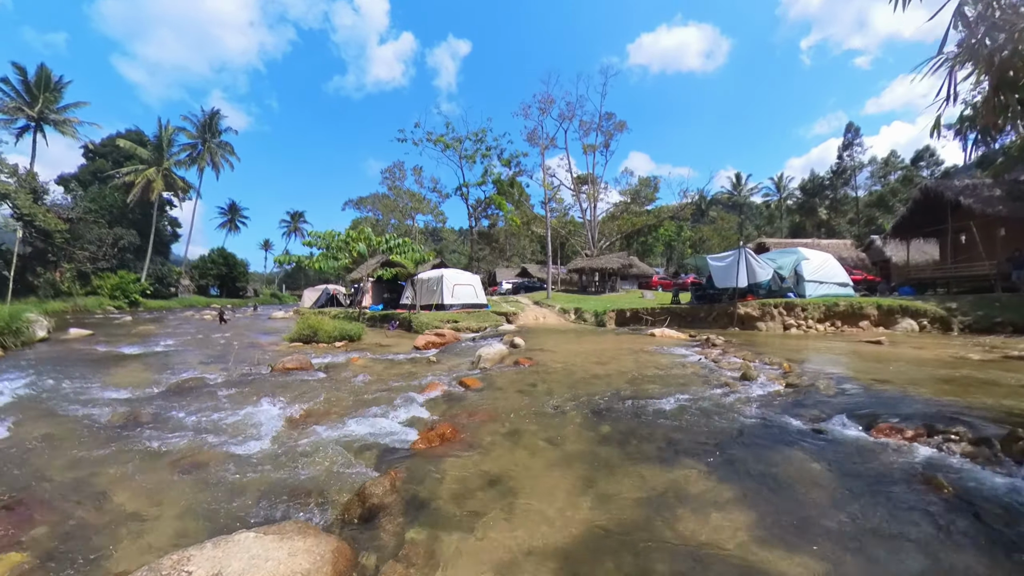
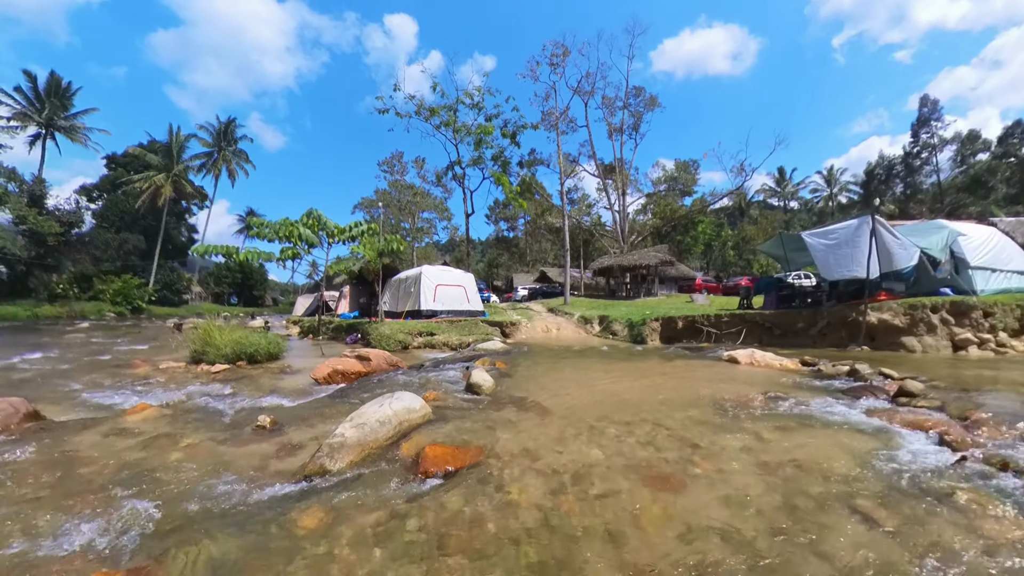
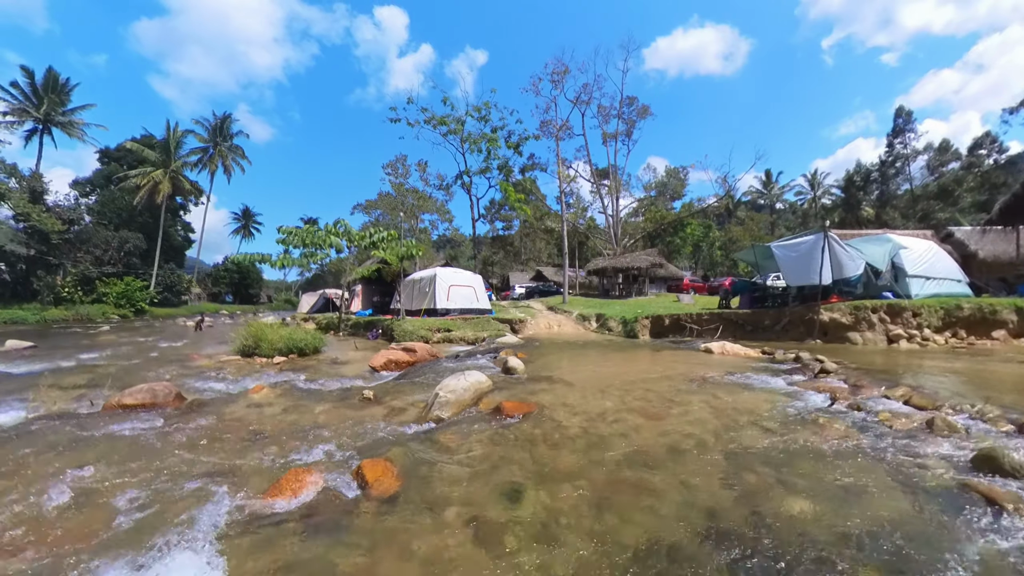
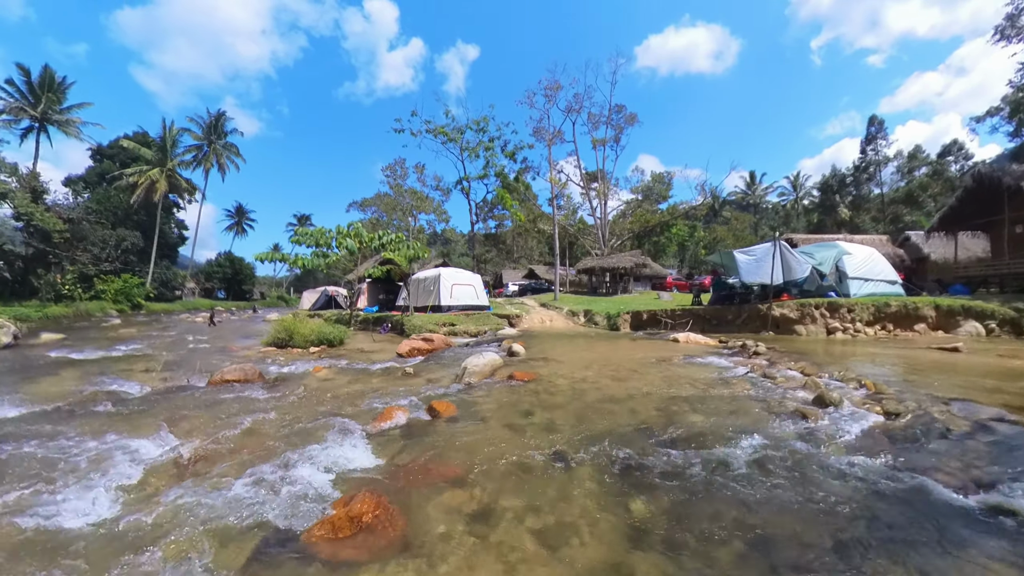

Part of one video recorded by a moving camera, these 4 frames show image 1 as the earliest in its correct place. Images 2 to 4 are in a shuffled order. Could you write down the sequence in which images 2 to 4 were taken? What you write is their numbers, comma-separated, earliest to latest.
4, 3, 2
